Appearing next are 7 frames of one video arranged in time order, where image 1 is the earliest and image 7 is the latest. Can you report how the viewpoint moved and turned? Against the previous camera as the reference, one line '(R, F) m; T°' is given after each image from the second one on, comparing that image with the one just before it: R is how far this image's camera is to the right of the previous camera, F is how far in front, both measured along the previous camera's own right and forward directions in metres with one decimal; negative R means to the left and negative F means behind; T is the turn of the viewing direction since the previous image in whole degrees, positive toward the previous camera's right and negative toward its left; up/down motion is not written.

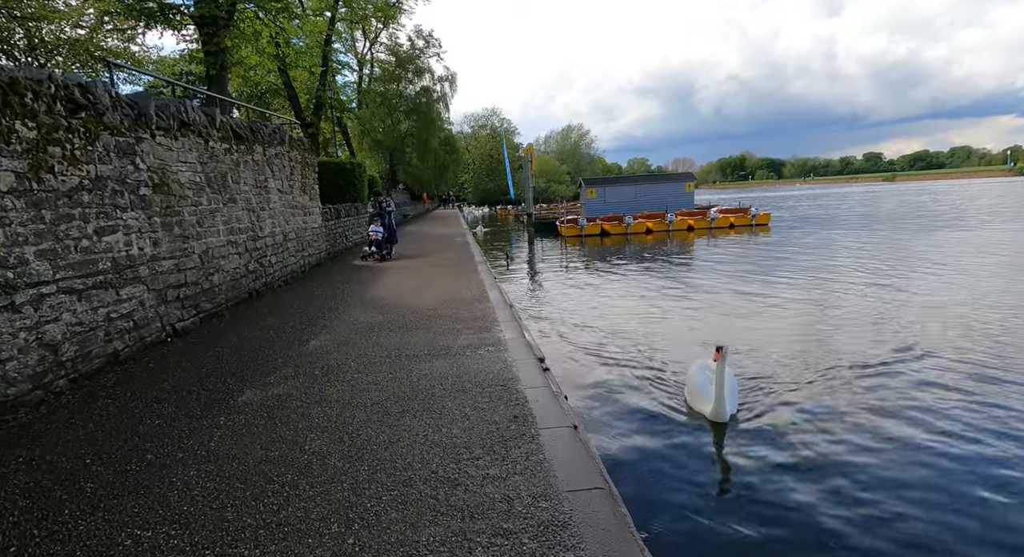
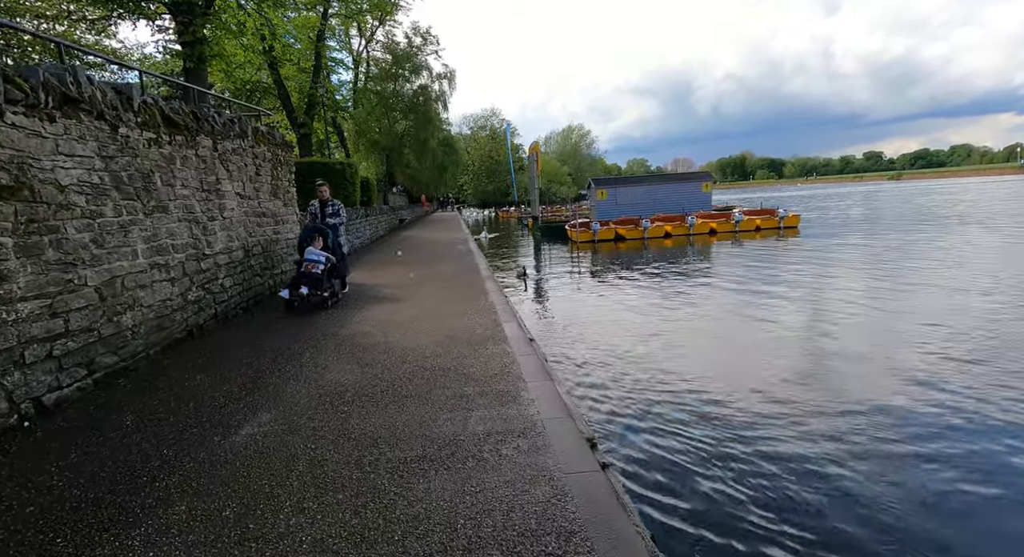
(-0.3, +2.0) m; 0°
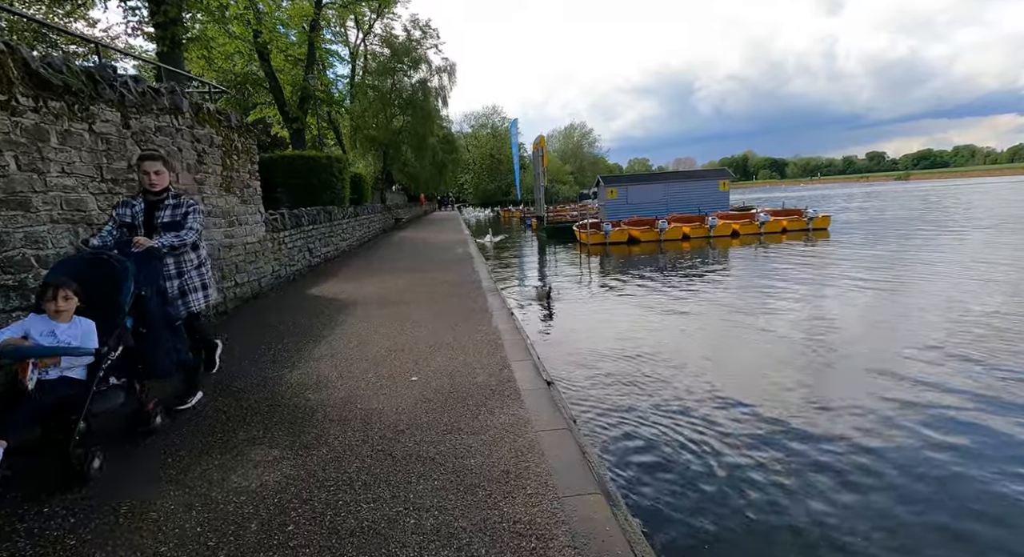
(-0.1, +1.8) m; 0°
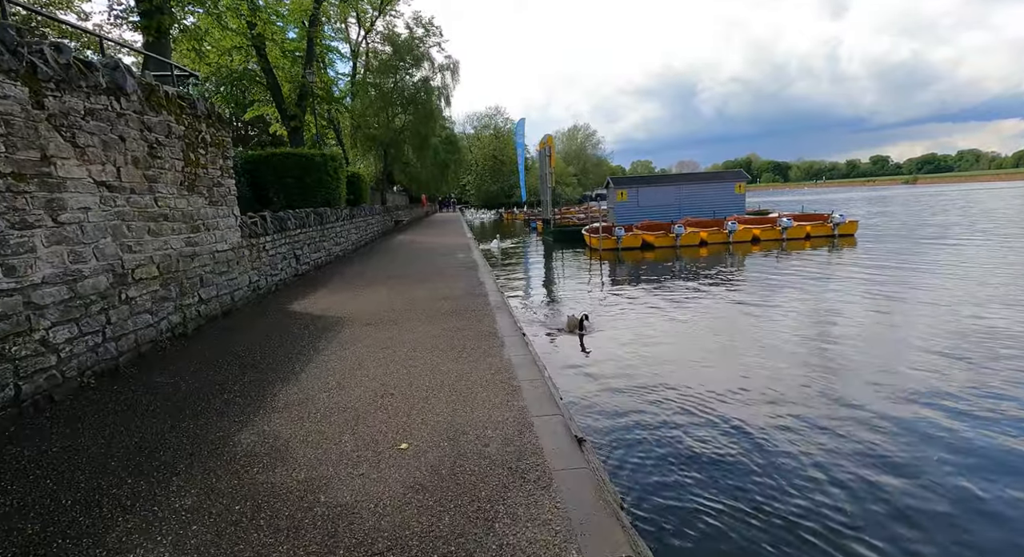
(-0.1, +1.2) m; 0°
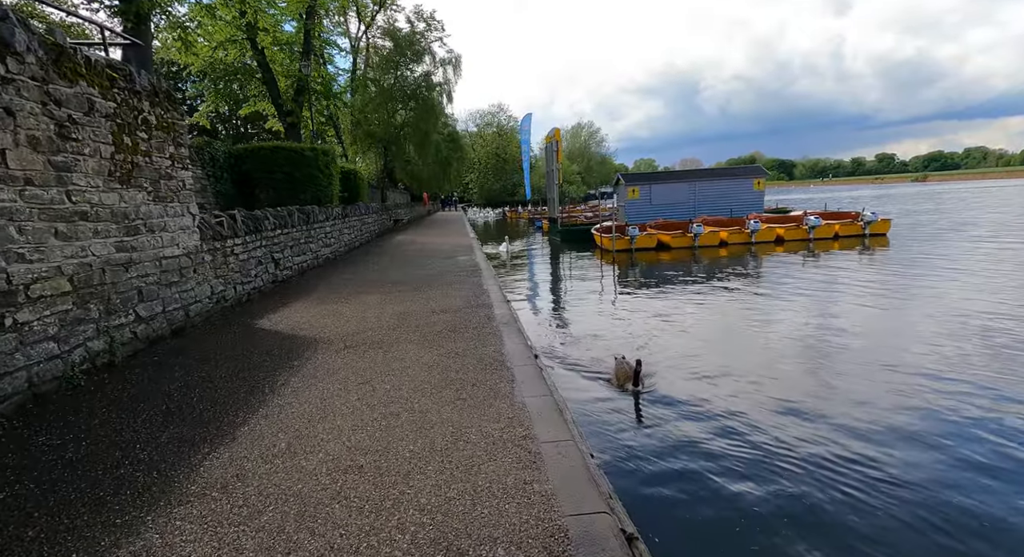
(-0.1, +1.3) m; 0°
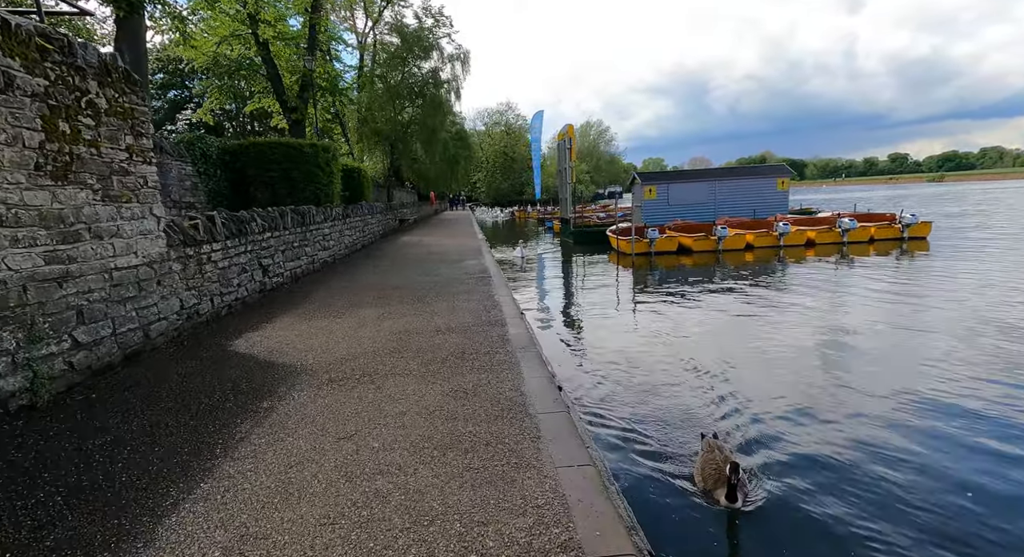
(-0.1, +1.0) m; -1°
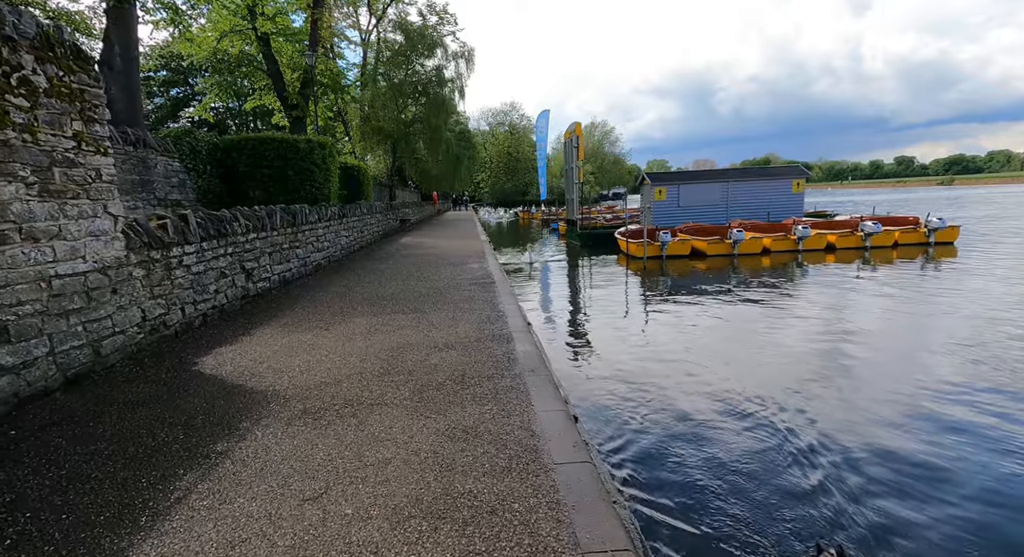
(0.0, +0.8) m; 0°
